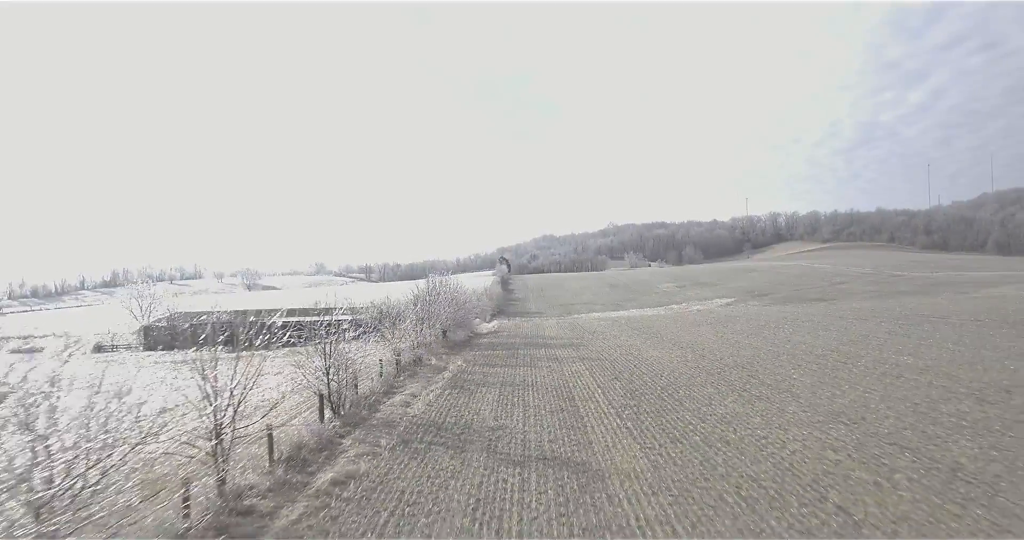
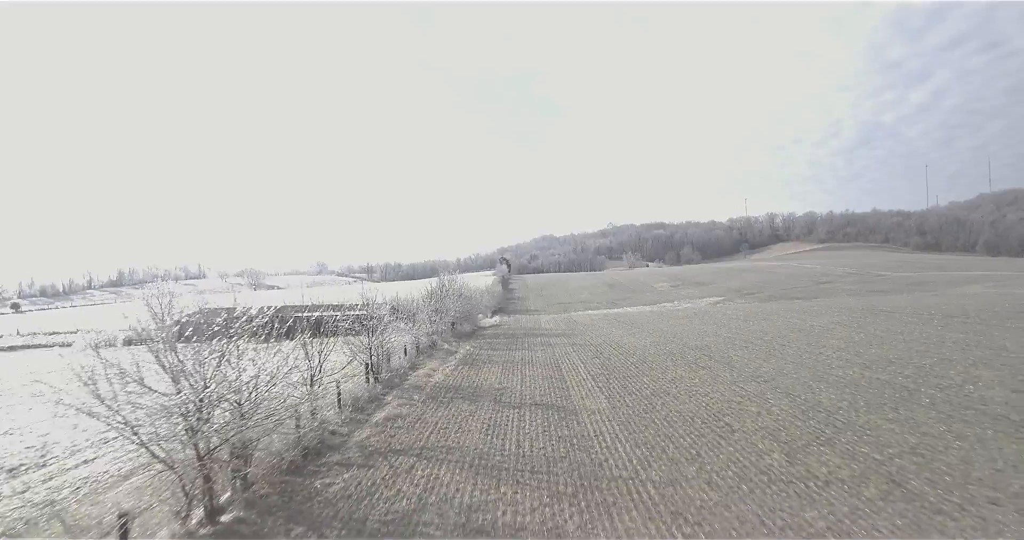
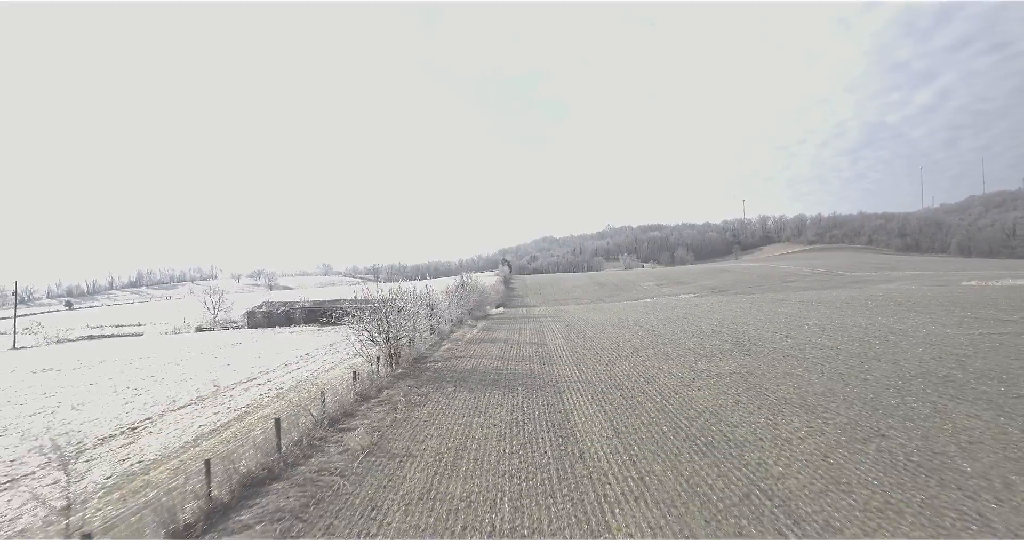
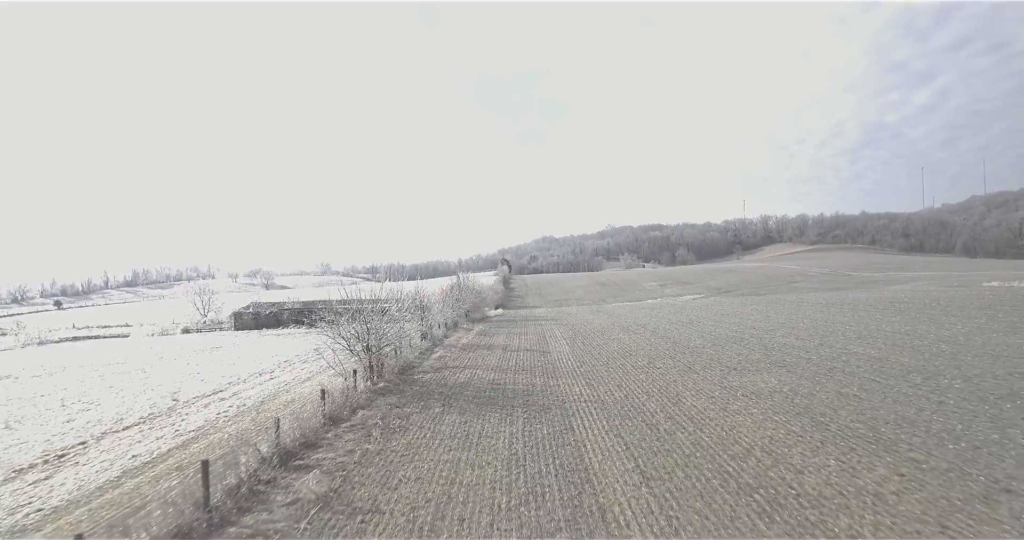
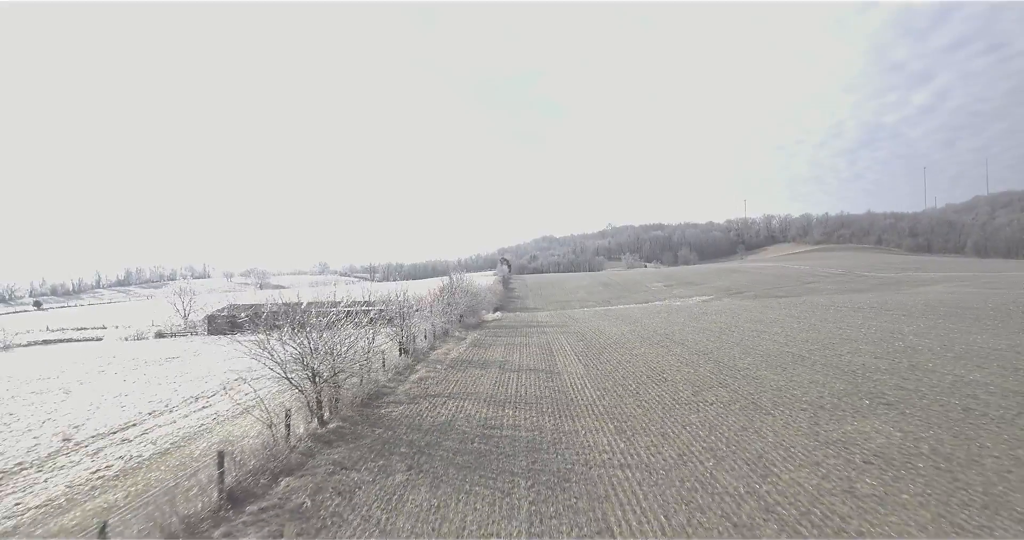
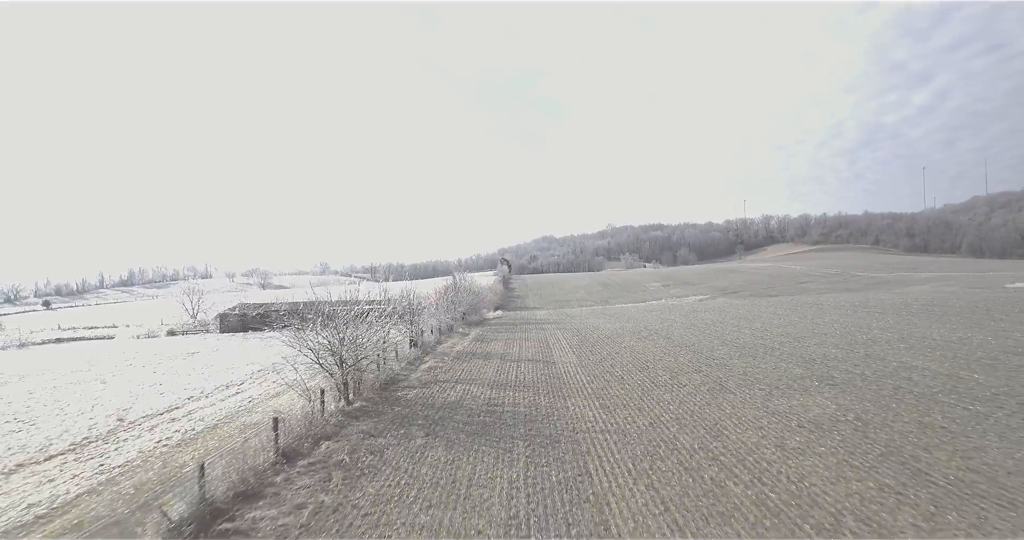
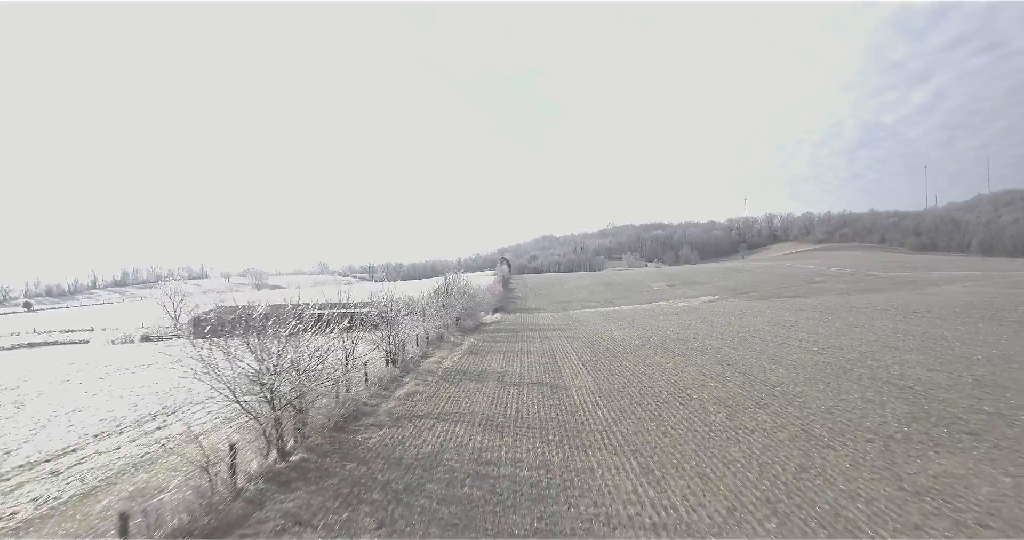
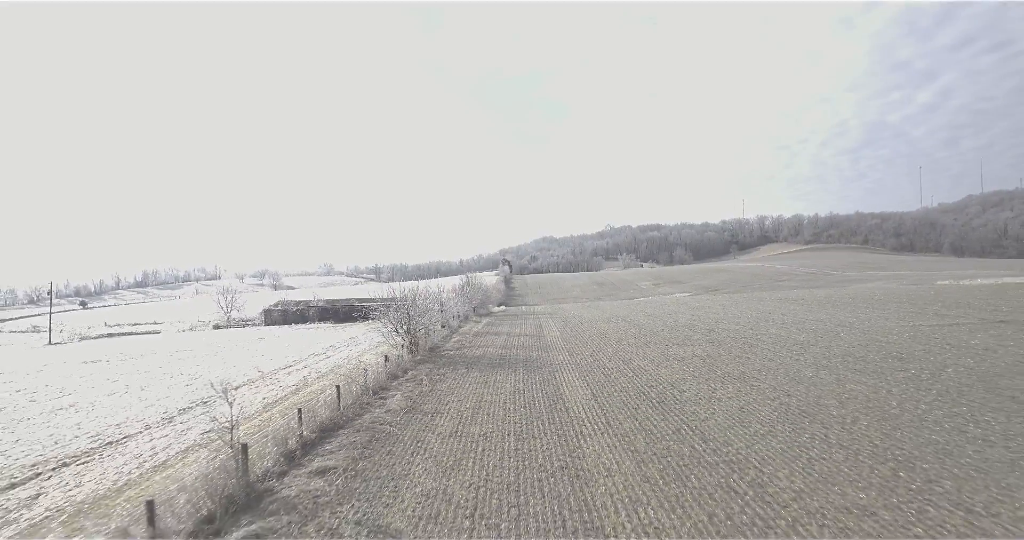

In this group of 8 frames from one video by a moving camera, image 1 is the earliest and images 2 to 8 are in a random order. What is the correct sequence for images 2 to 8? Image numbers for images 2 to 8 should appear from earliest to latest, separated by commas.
2, 7, 5, 6, 4, 3, 8
